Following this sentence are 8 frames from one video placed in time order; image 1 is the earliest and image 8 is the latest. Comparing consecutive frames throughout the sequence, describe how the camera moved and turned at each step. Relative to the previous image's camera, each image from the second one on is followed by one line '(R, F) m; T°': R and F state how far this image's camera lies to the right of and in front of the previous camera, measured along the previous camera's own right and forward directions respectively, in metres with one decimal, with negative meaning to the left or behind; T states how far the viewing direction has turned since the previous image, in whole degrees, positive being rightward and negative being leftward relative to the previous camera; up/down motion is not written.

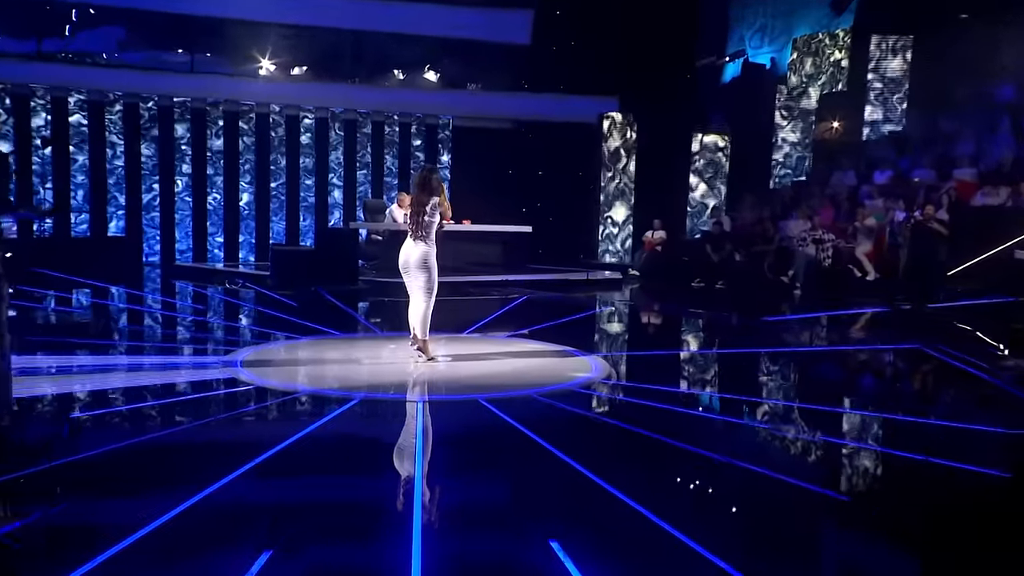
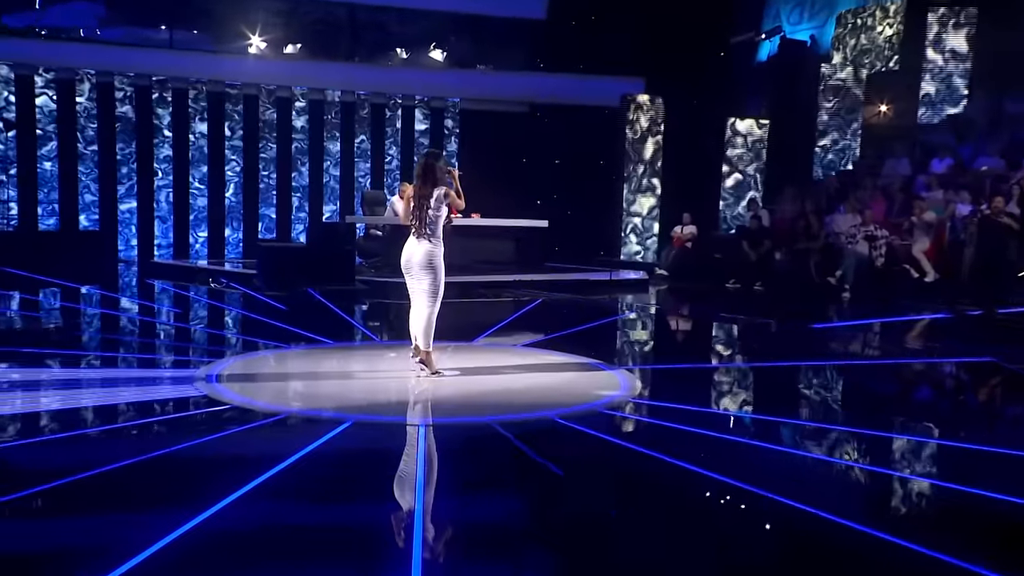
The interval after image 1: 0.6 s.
(-0.1, +1.3) m; 0°
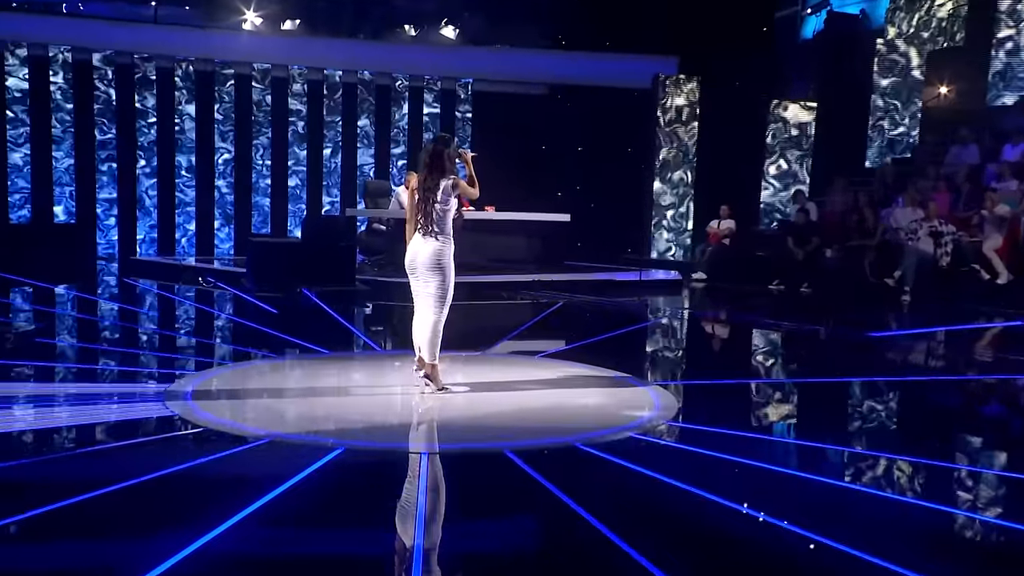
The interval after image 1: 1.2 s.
(0.0, +1.2) m; -1°
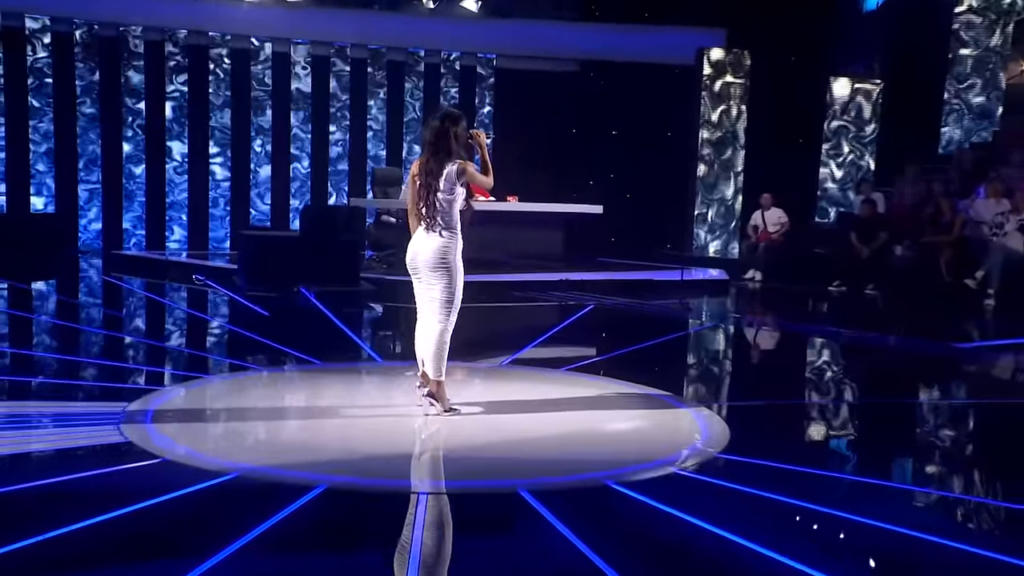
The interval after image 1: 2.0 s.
(+0.1, +1.2) m; -2°
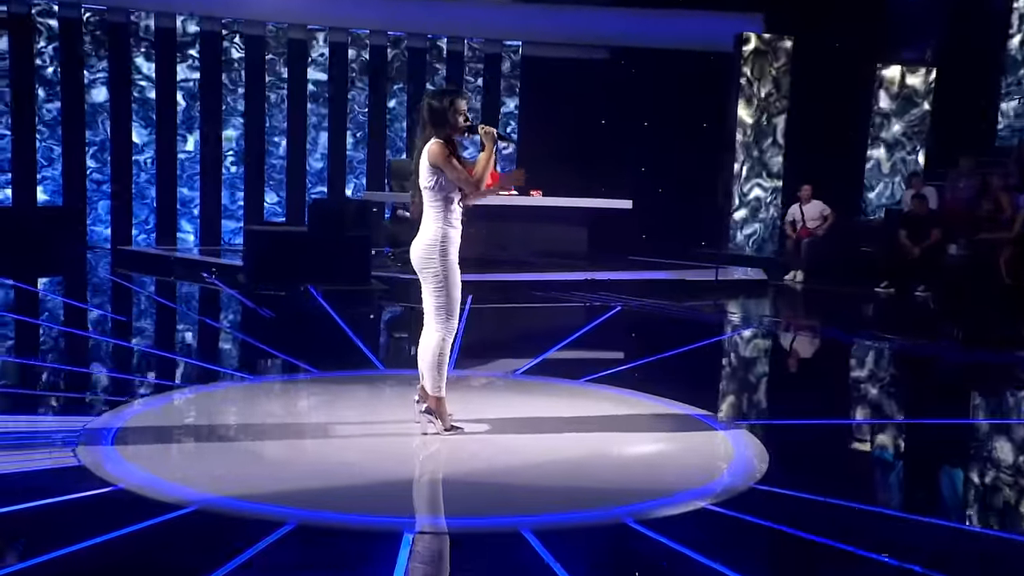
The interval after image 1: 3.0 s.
(+0.1, +0.5) m; -2°
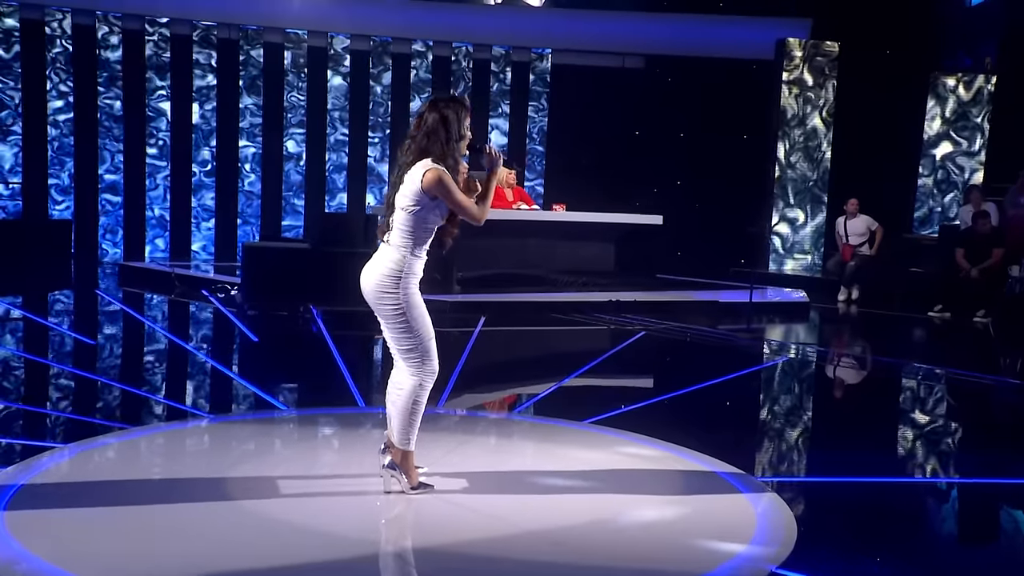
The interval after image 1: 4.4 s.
(+0.2, +0.5) m; -3°
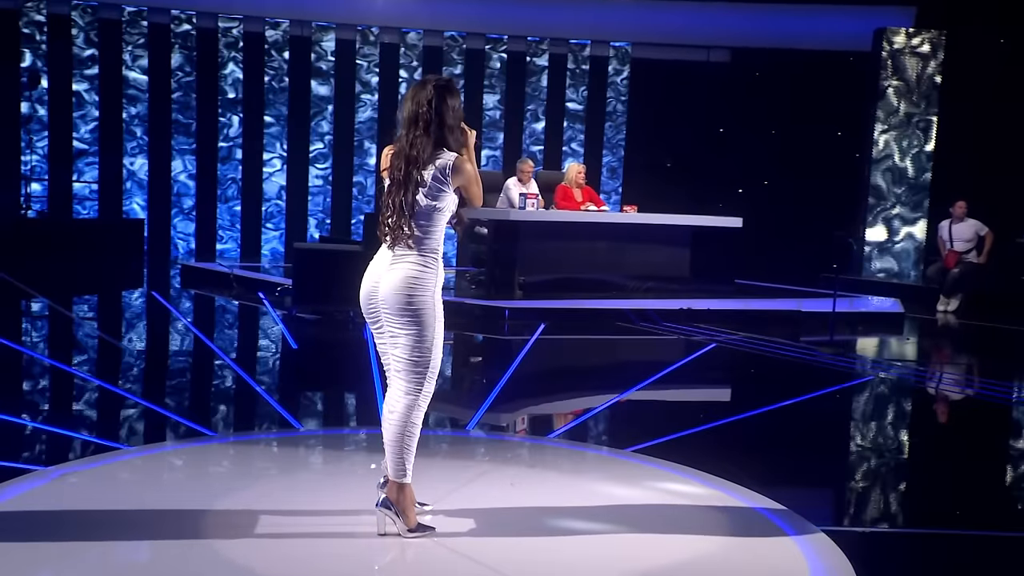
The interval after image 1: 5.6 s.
(+0.2, +0.4) m; -6°
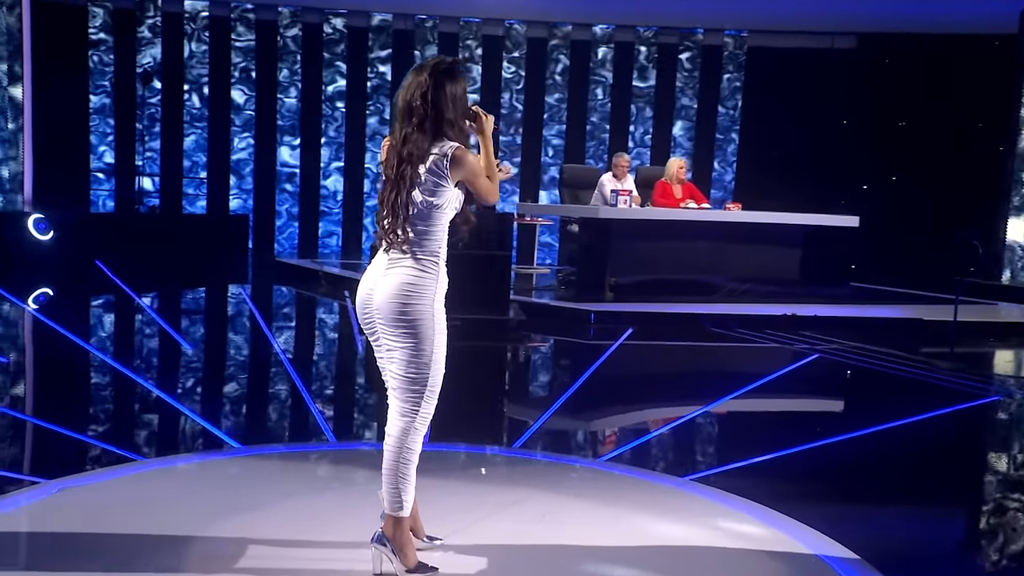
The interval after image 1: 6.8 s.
(+0.2, +0.3) m; -8°
